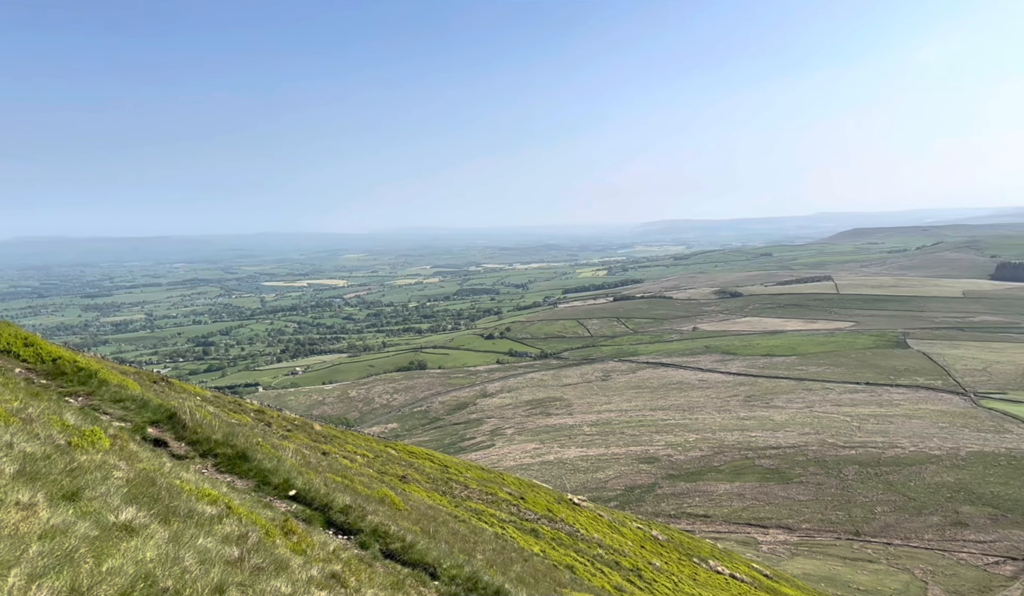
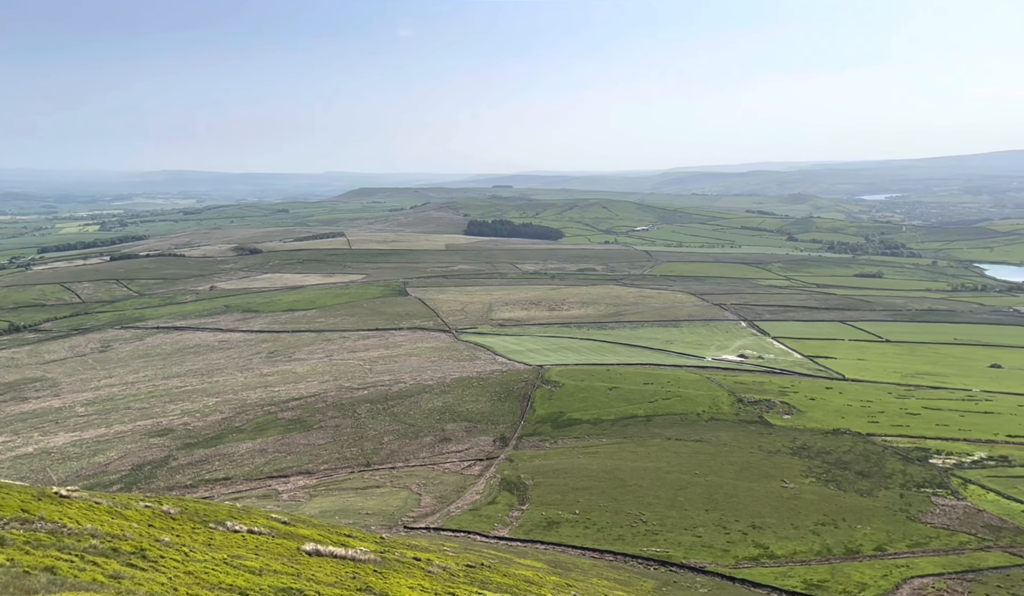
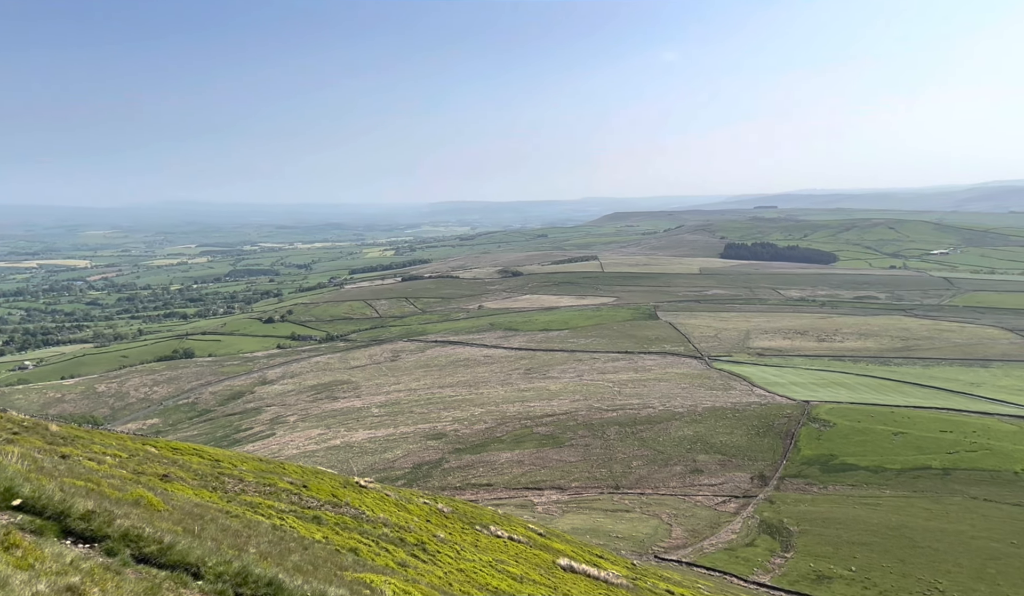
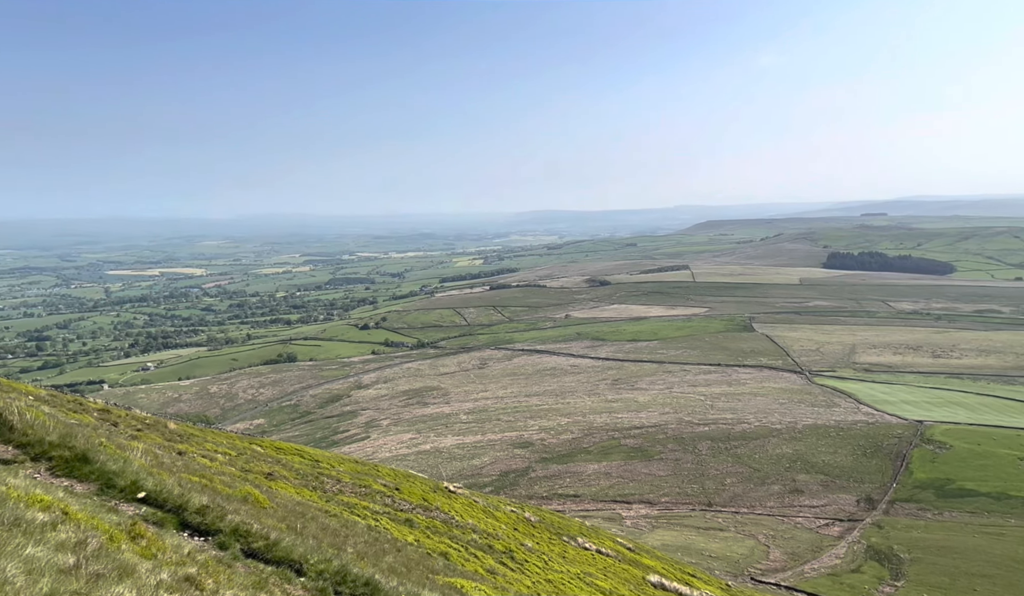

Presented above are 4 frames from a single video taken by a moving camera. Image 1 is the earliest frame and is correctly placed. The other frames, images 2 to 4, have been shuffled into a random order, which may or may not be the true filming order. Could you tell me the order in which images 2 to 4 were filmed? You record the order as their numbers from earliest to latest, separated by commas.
4, 3, 2
